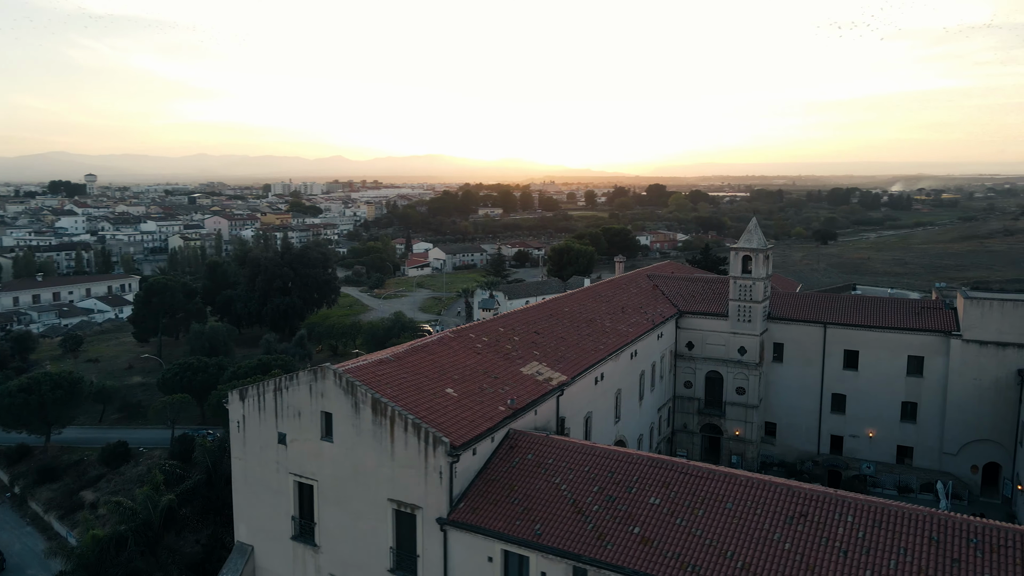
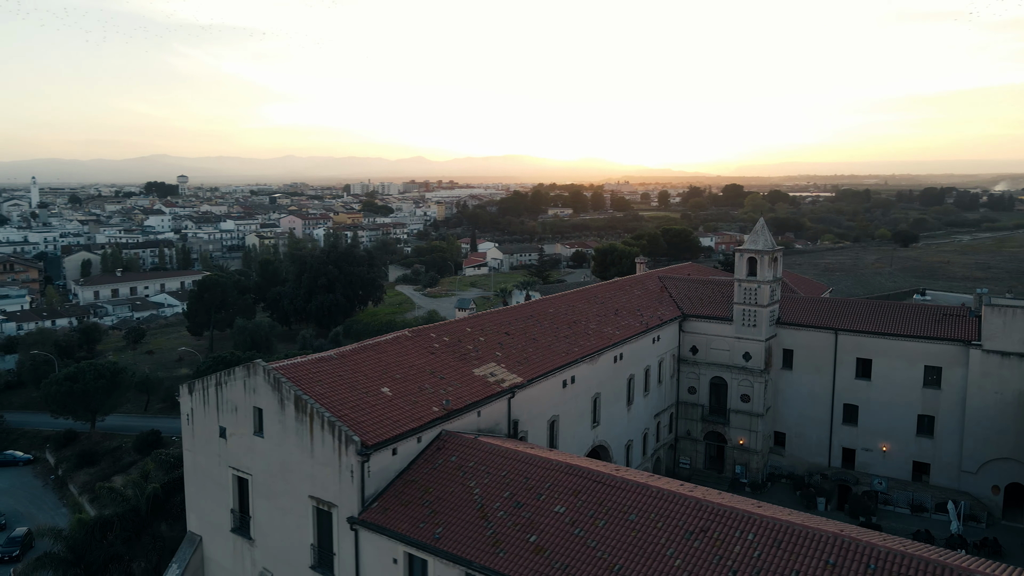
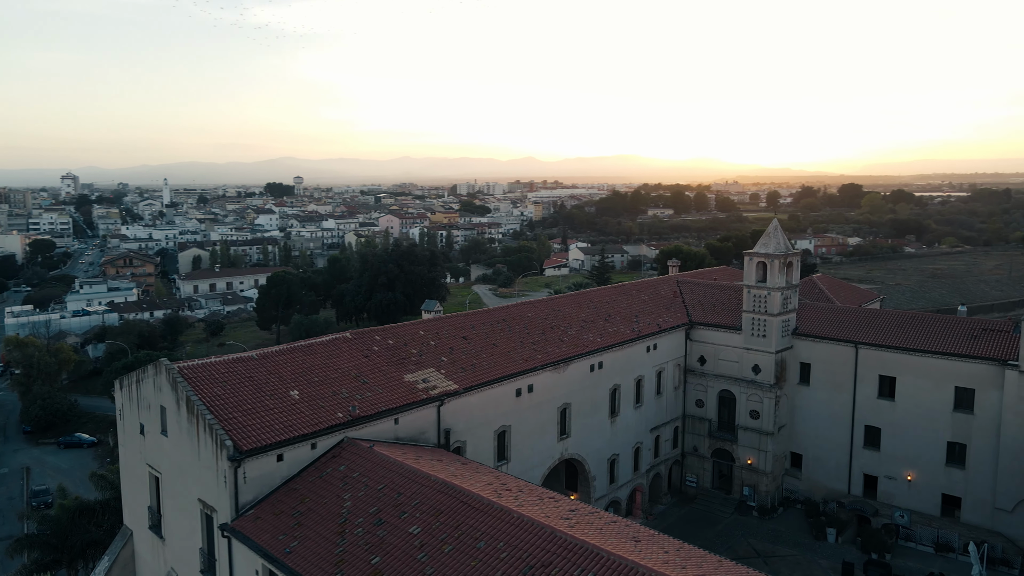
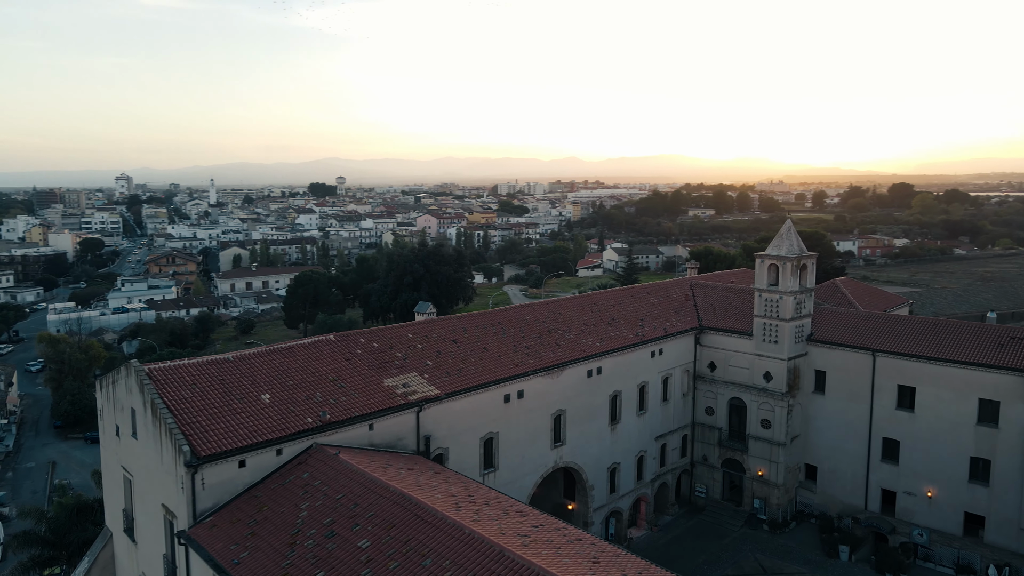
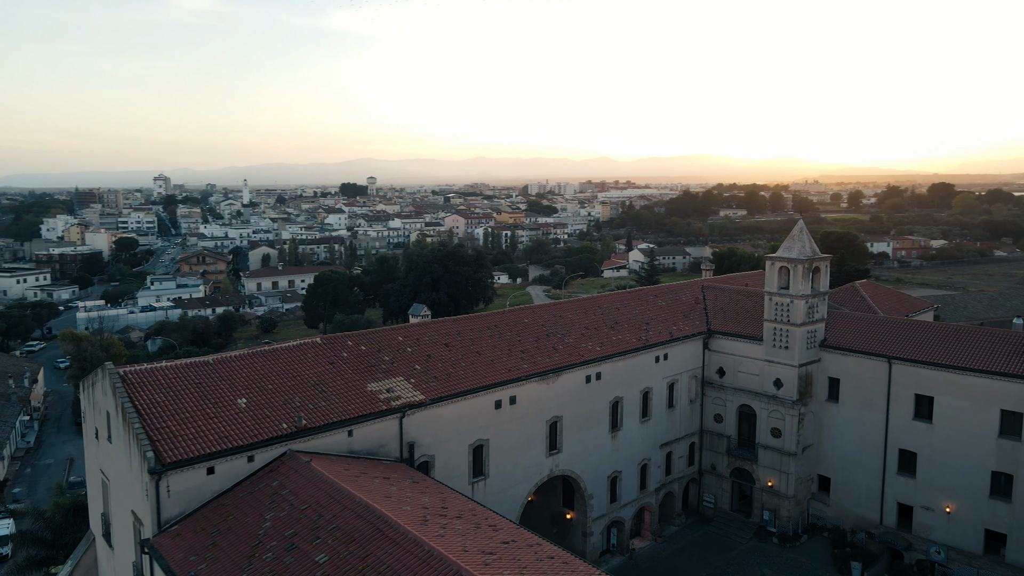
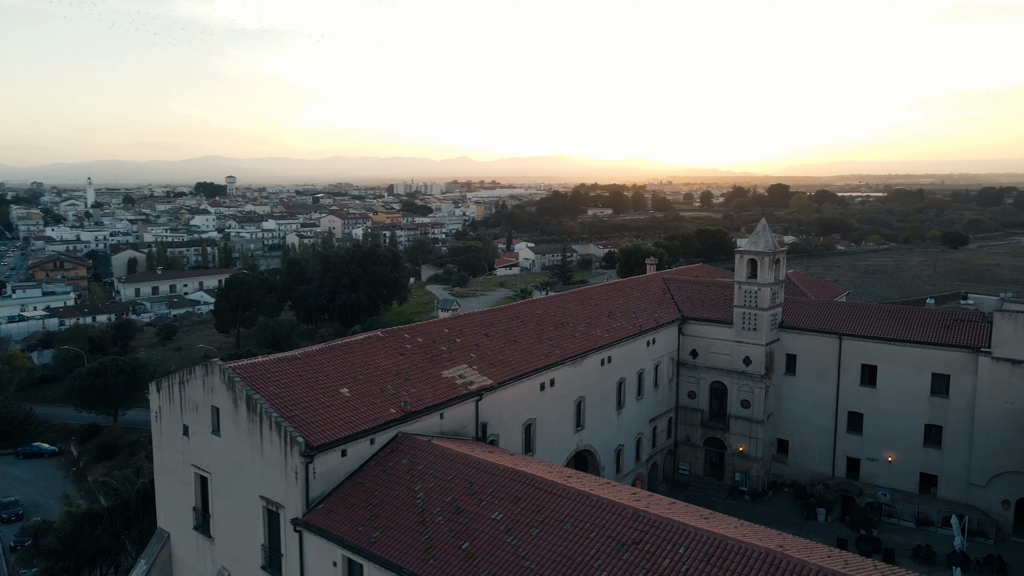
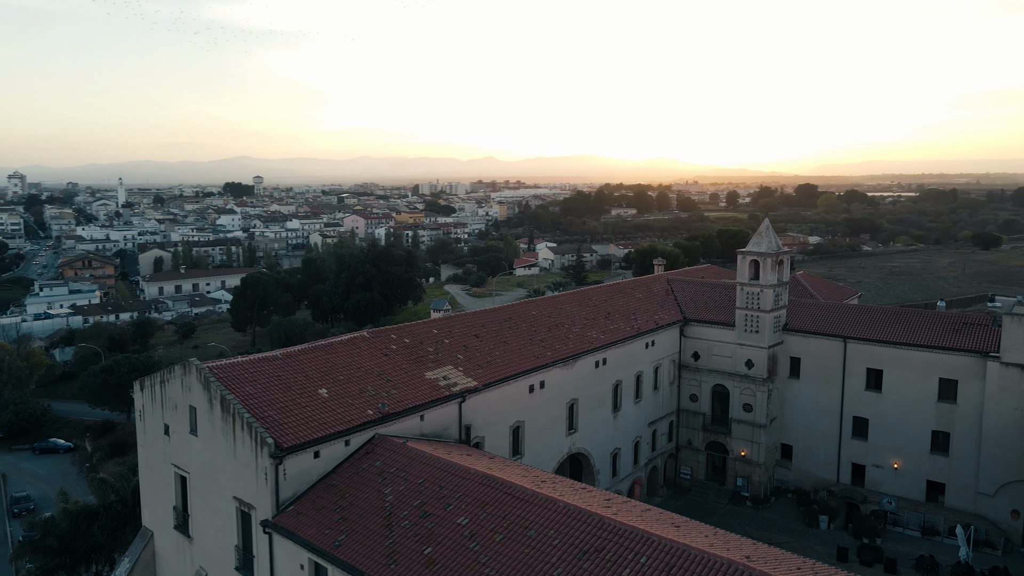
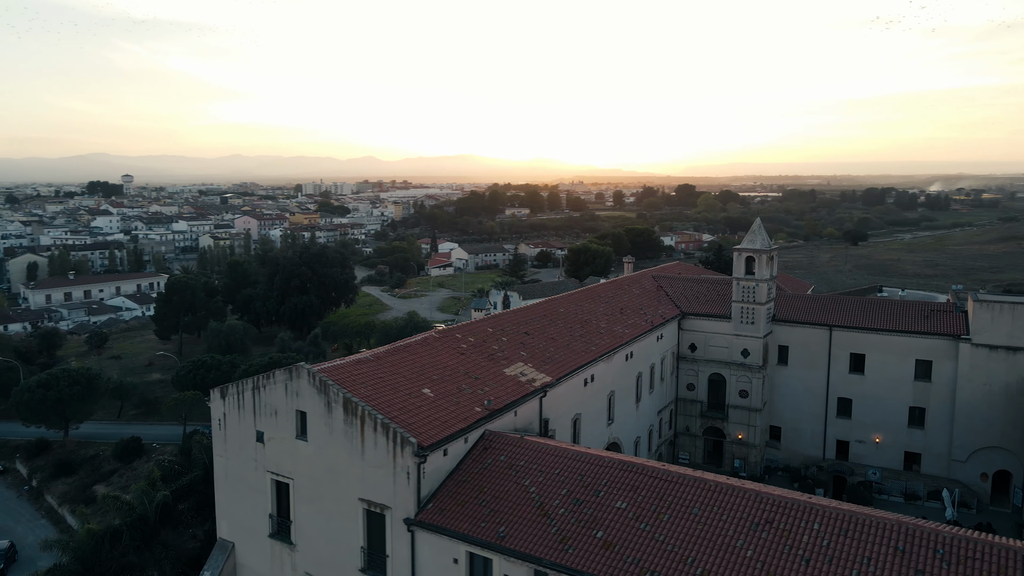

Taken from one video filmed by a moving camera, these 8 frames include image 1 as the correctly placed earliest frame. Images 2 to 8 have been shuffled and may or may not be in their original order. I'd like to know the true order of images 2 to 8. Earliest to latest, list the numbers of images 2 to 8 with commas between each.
8, 2, 6, 7, 3, 4, 5
